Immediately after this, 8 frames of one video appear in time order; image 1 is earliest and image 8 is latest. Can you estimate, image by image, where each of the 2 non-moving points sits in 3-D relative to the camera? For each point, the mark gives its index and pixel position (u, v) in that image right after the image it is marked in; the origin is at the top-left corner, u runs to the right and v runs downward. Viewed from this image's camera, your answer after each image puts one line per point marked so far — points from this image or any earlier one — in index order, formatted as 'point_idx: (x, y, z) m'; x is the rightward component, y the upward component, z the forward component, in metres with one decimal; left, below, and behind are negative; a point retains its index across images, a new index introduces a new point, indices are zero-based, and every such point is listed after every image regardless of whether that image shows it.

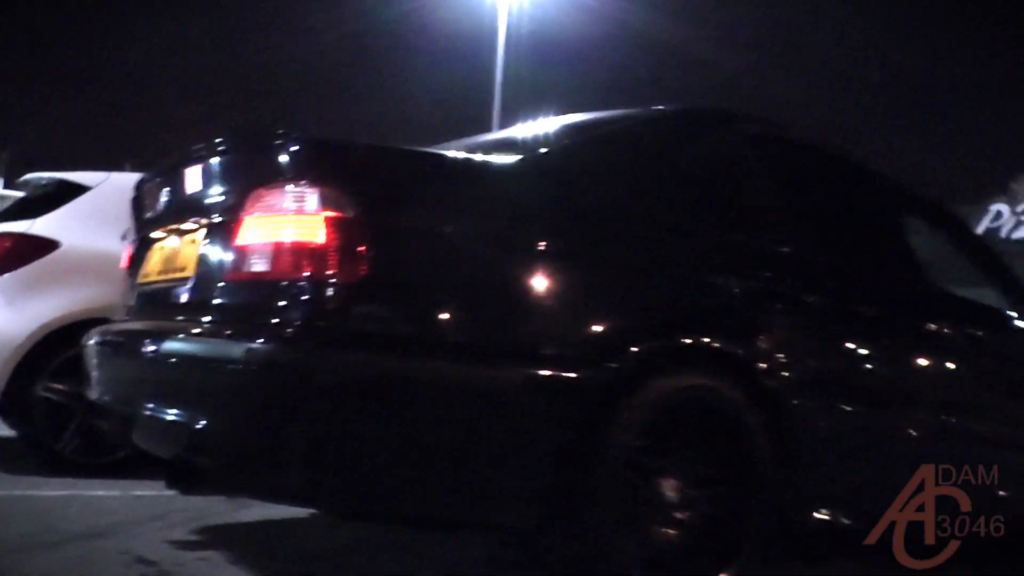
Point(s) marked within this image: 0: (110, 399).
0: (-1.3, -0.4, +3.6) m
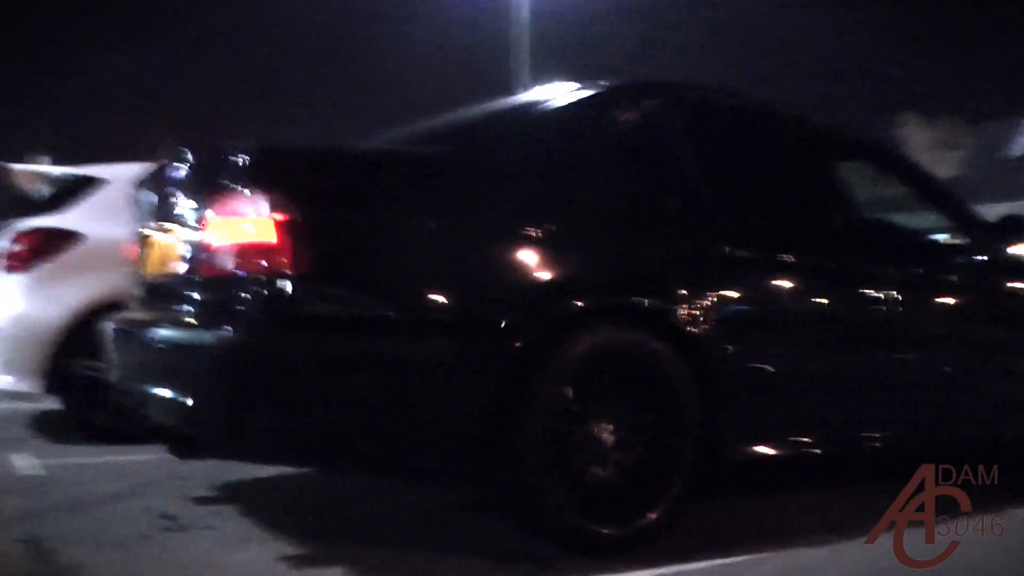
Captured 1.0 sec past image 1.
0: (-1.4, -0.3, +4.2) m
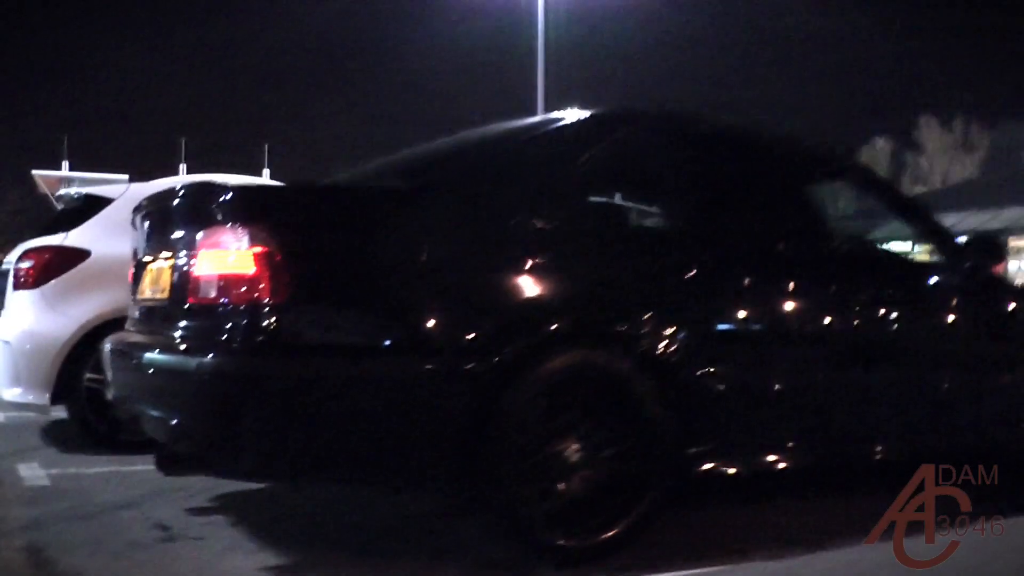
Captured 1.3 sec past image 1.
0: (-1.5, -0.4, +4.4) m
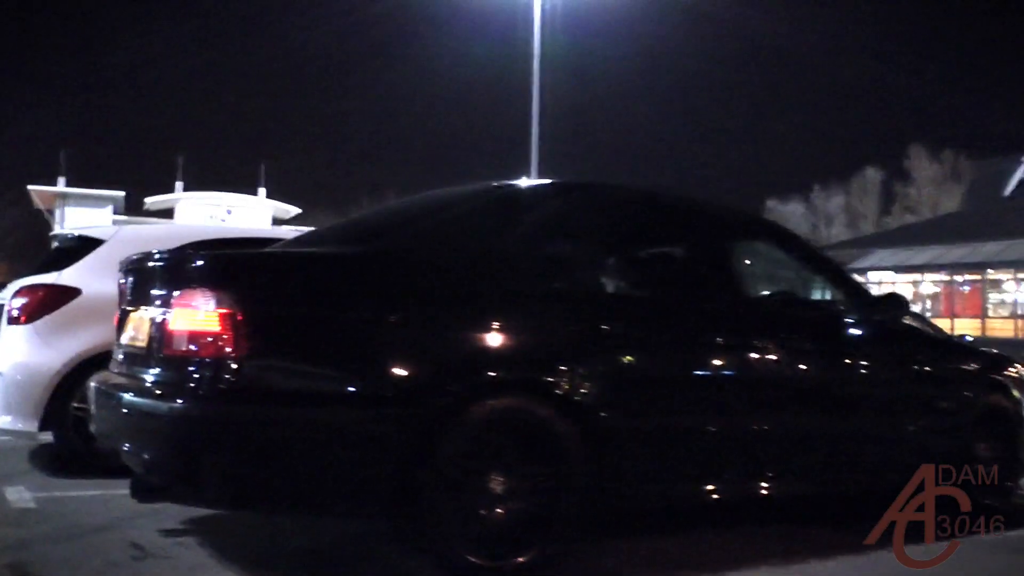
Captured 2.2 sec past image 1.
0: (-1.8, -0.6, +5.0) m
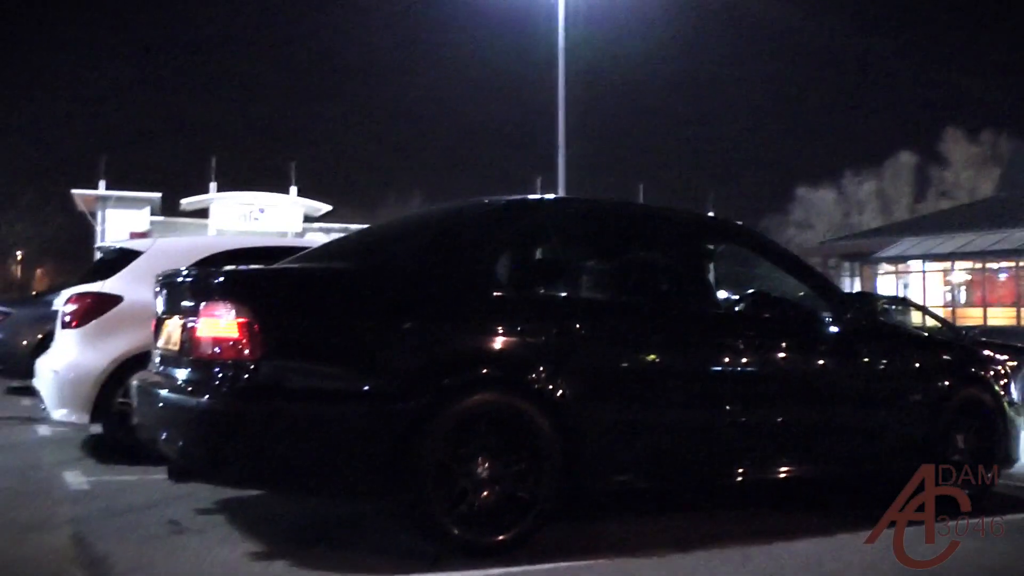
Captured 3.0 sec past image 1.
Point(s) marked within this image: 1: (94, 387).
0: (-1.9, -0.7, +5.7) m
1: (-2.8, -0.7, +7.4) m
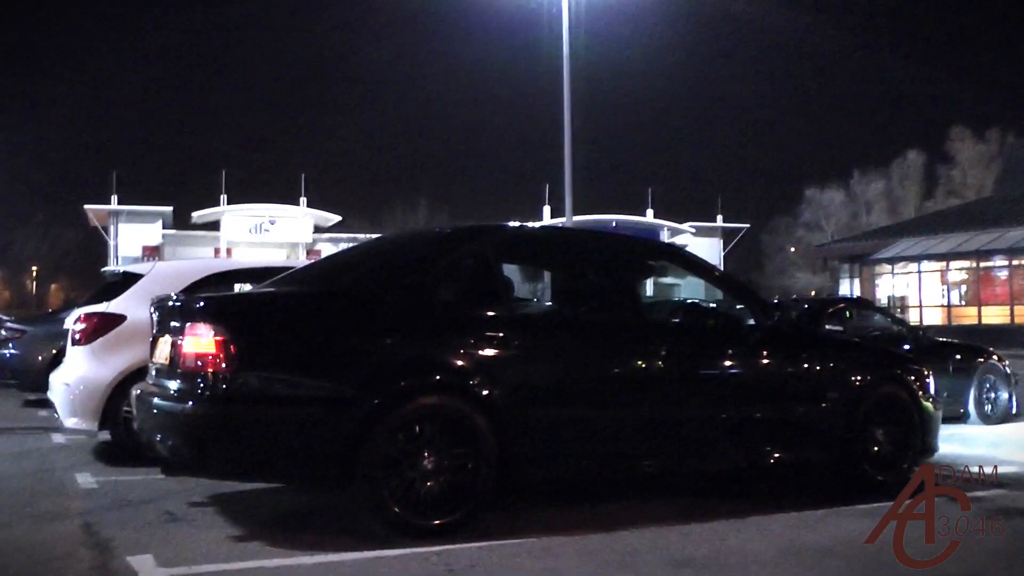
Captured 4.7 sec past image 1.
0: (-2.2, -0.8, +6.6) m
1: (-3.0, -0.8, +8.3) m
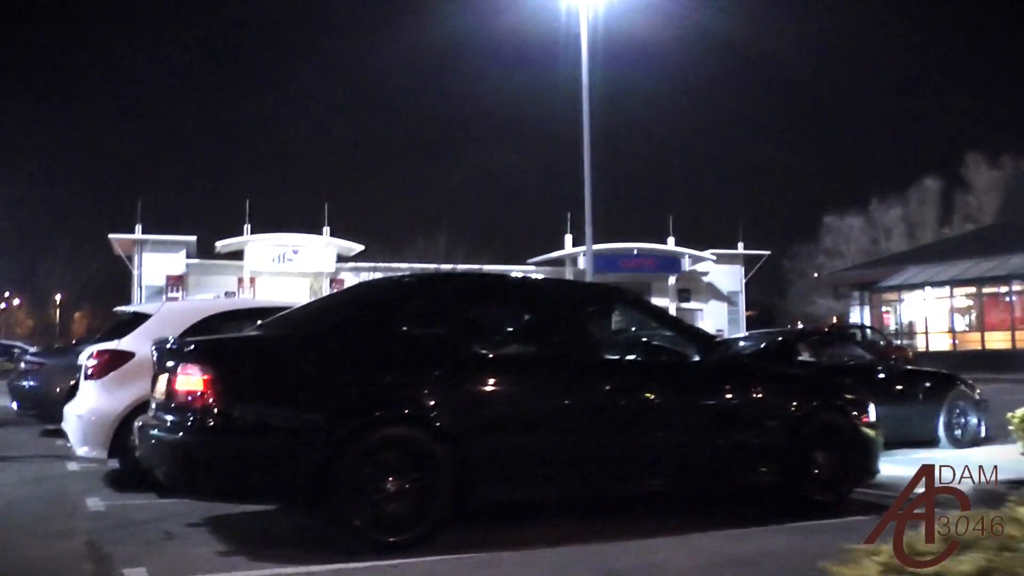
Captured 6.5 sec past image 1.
0: (-2.5, -1.1, +7.4) m
1: (-3.3, -1.1, +9.2) m
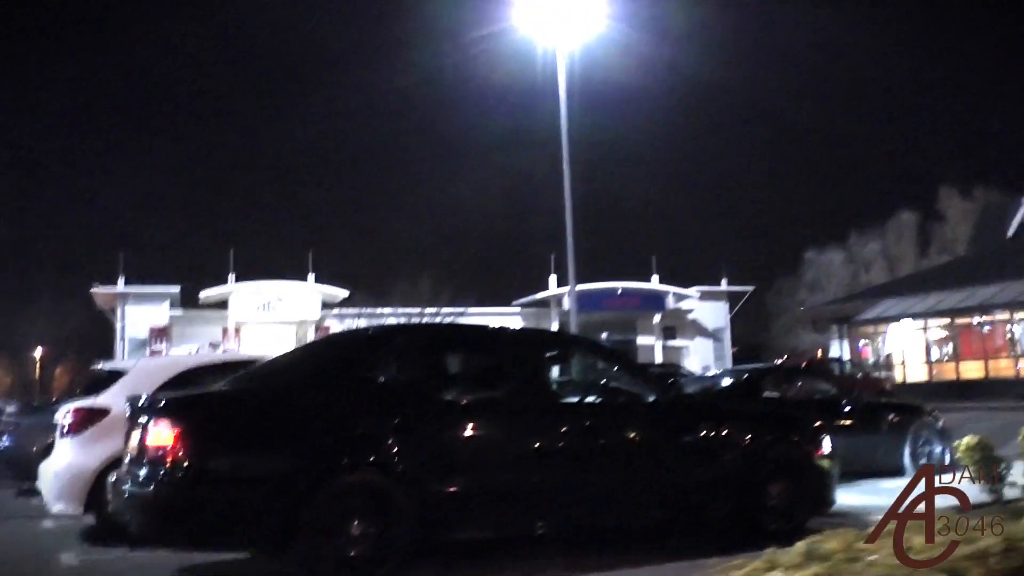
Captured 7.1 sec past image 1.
0: (-2.7, -1.5, +7.7) m
1: (-3.6, -1.6, +9.4) m
